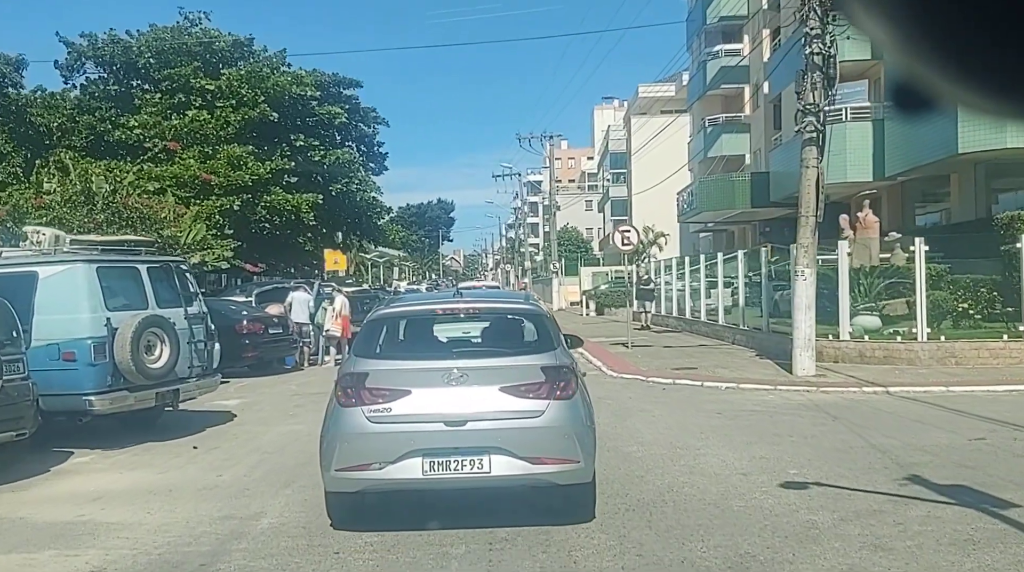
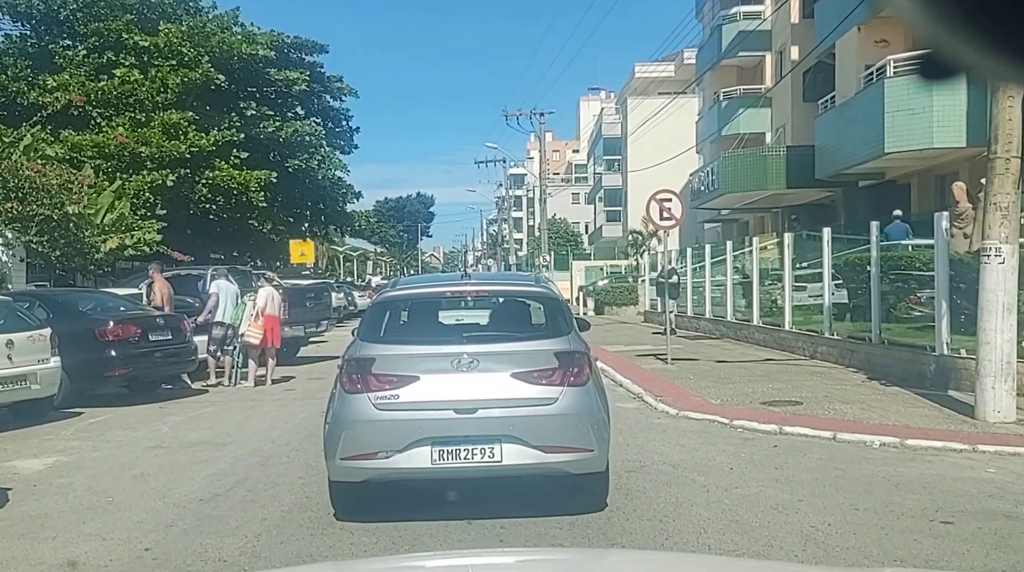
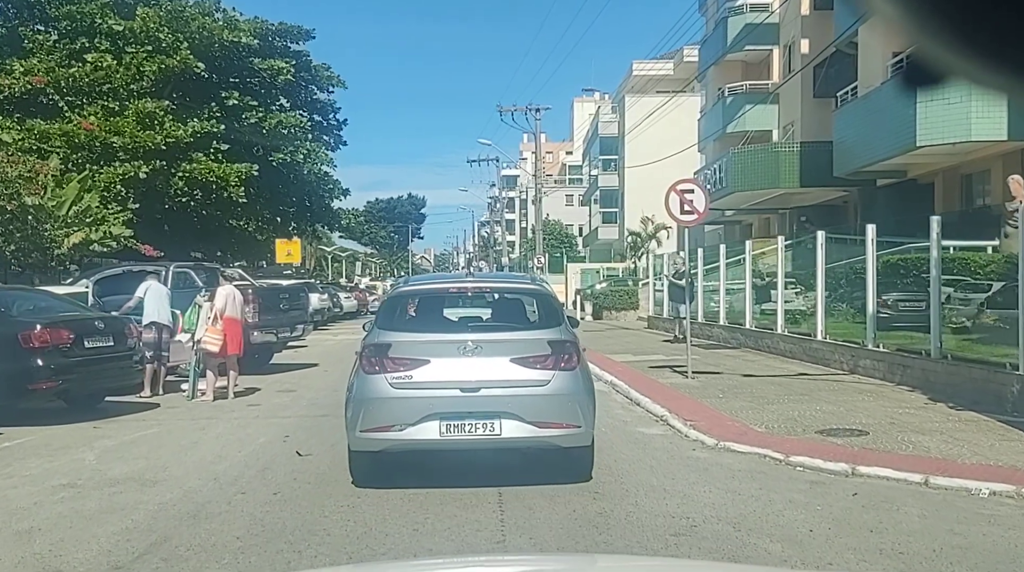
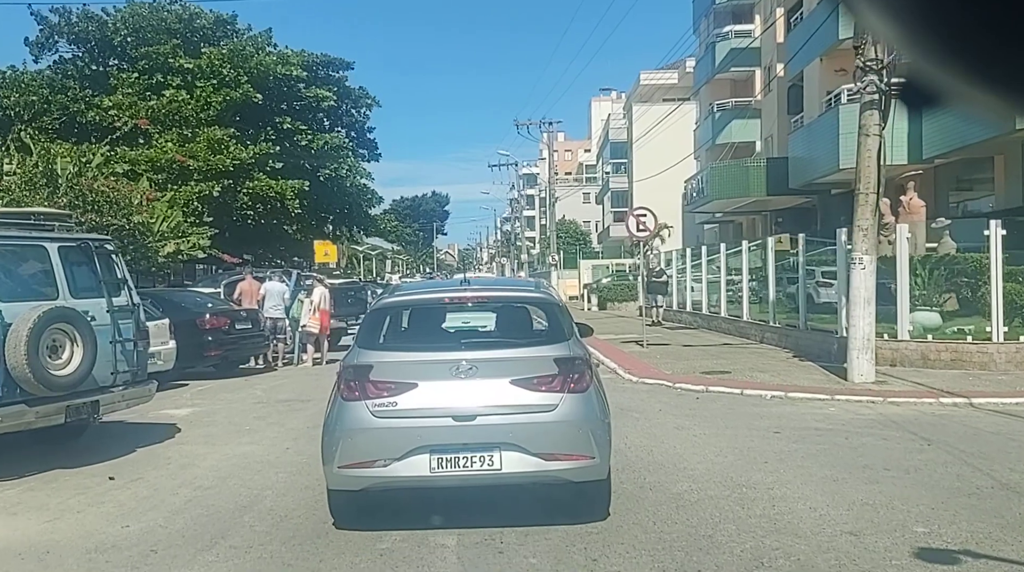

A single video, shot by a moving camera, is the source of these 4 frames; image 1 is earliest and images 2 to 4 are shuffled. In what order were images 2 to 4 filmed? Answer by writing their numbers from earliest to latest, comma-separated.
4, 2, 3
